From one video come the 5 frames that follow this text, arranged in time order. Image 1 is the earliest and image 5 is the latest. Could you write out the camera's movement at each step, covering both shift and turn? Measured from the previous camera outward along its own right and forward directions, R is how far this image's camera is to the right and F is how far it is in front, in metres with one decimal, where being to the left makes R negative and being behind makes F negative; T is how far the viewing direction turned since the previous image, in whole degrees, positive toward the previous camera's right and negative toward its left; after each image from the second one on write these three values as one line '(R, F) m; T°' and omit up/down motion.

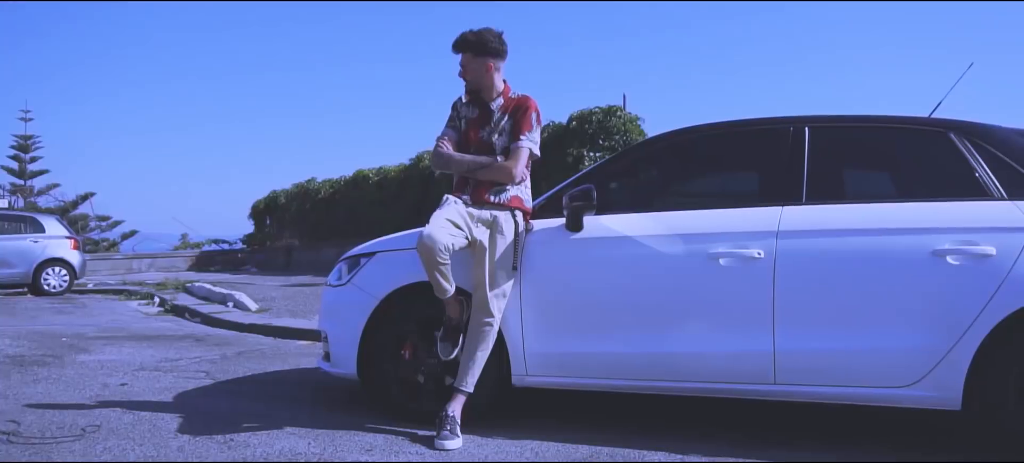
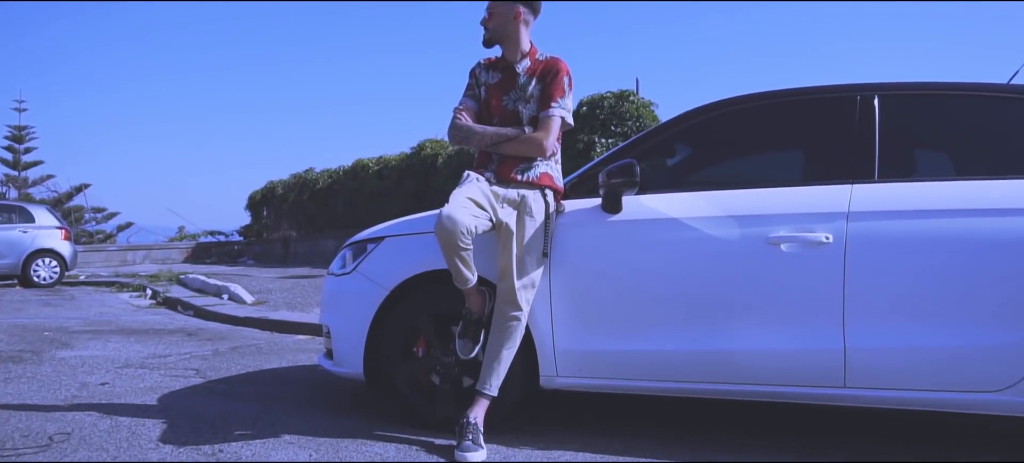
(-0.1, +0.5) m; 0°
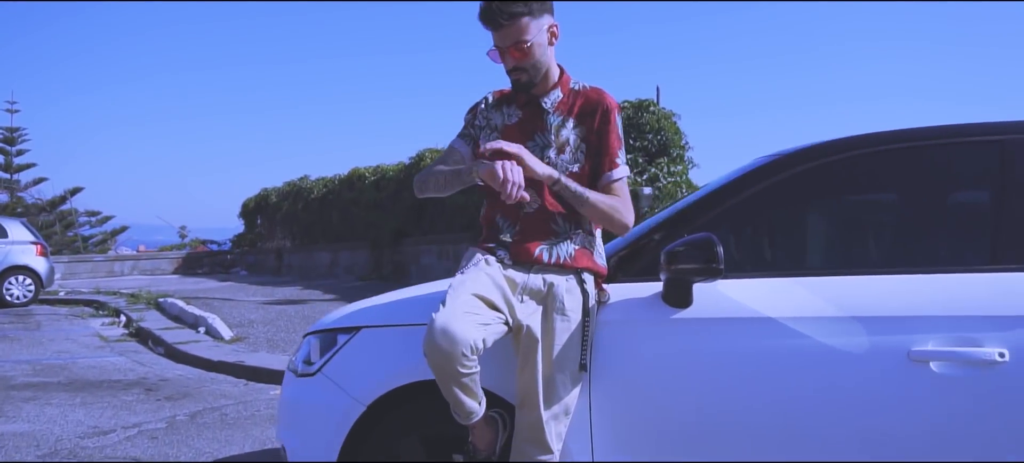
(-0.1, +1.1) m; 0°
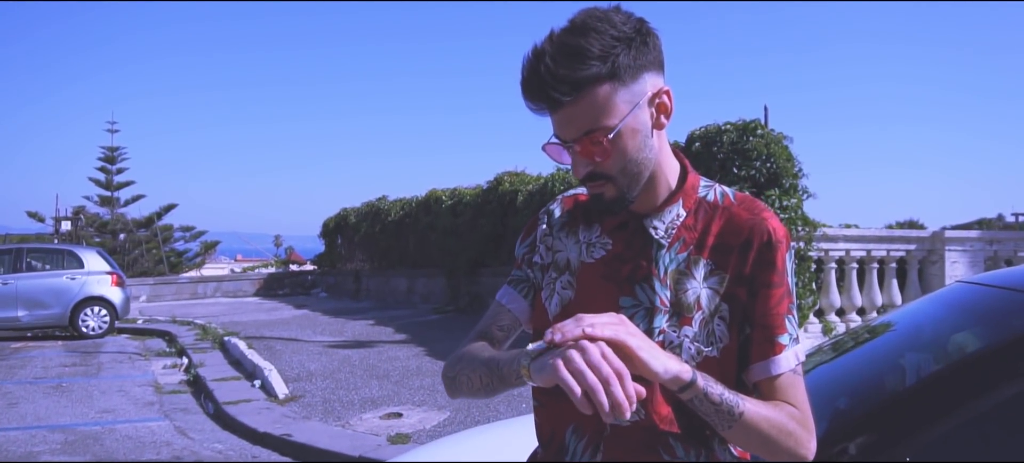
(0.0, +1.2) m; -6°
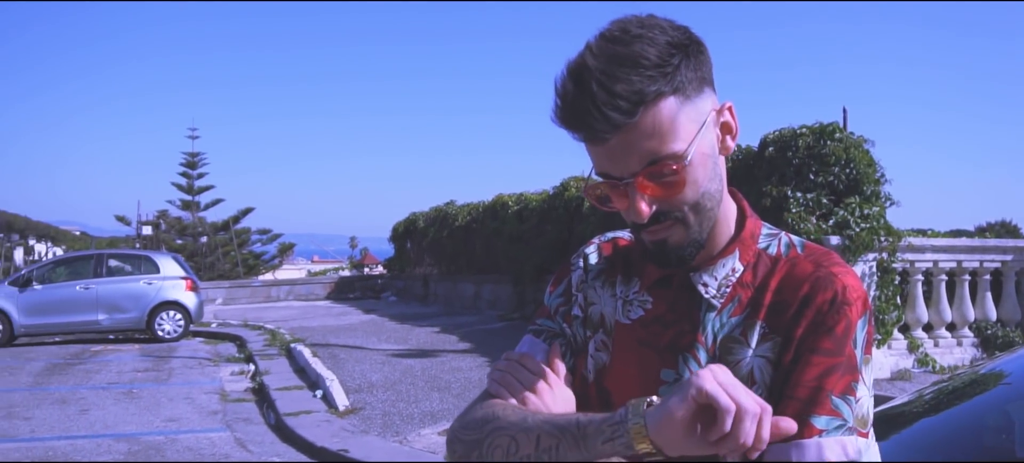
(+0.1, +0.3) m; -5°
